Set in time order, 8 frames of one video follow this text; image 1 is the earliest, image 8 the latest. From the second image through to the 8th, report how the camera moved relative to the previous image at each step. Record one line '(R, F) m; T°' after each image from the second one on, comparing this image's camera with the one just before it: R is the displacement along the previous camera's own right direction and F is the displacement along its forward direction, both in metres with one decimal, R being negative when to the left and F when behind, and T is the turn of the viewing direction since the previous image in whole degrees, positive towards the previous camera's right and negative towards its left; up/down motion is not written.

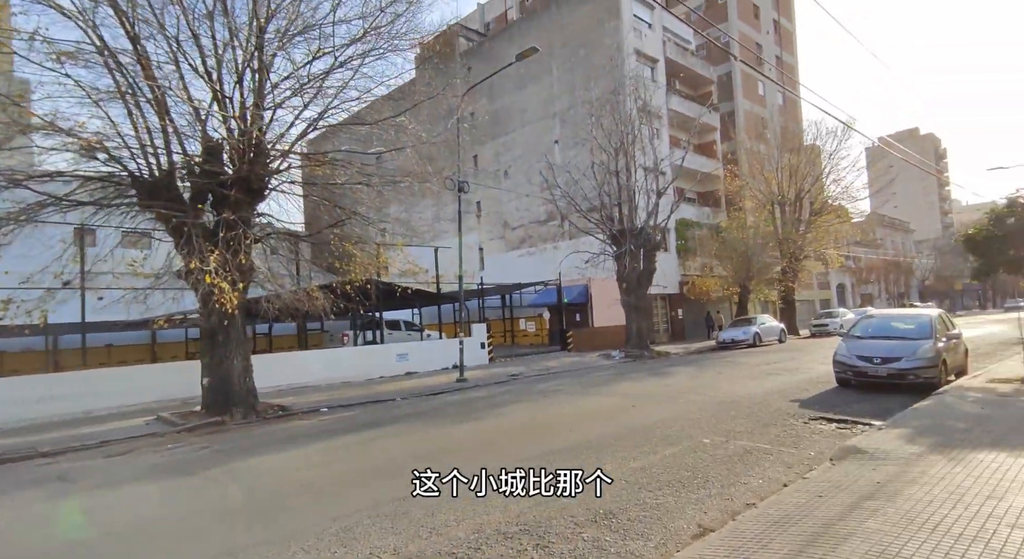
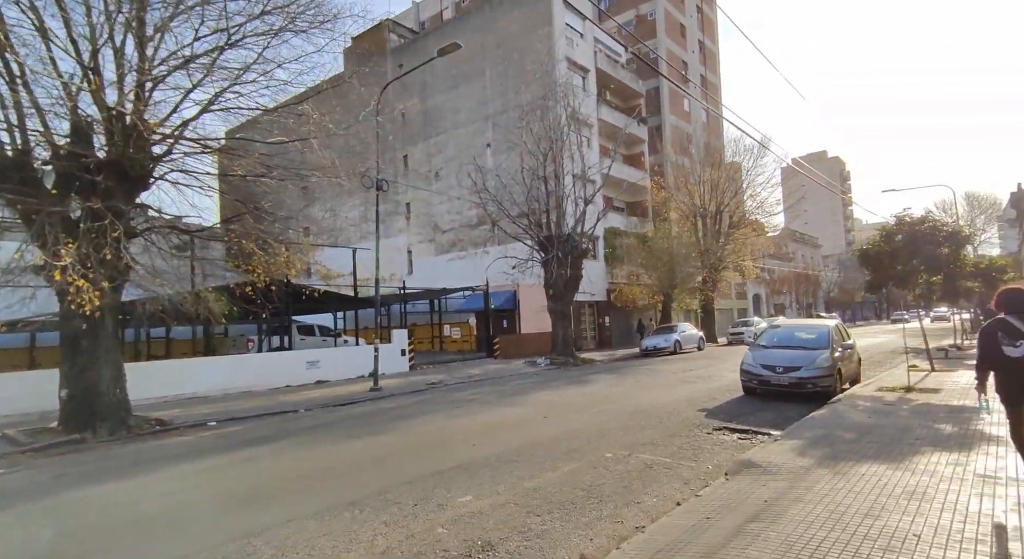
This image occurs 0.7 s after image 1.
(+0.4, +0.4) m; +7°
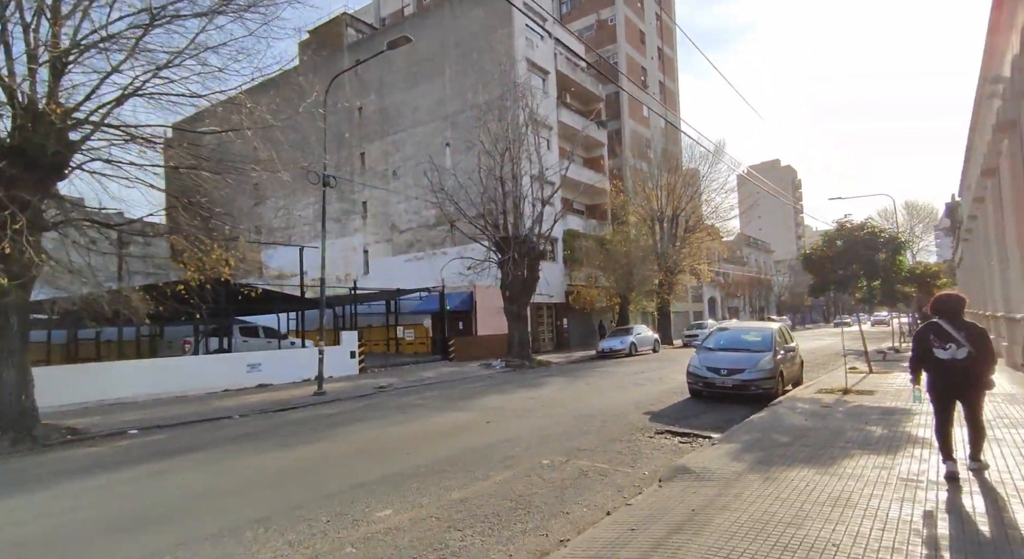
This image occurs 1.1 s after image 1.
(+0.3, +0.2) m; +4°
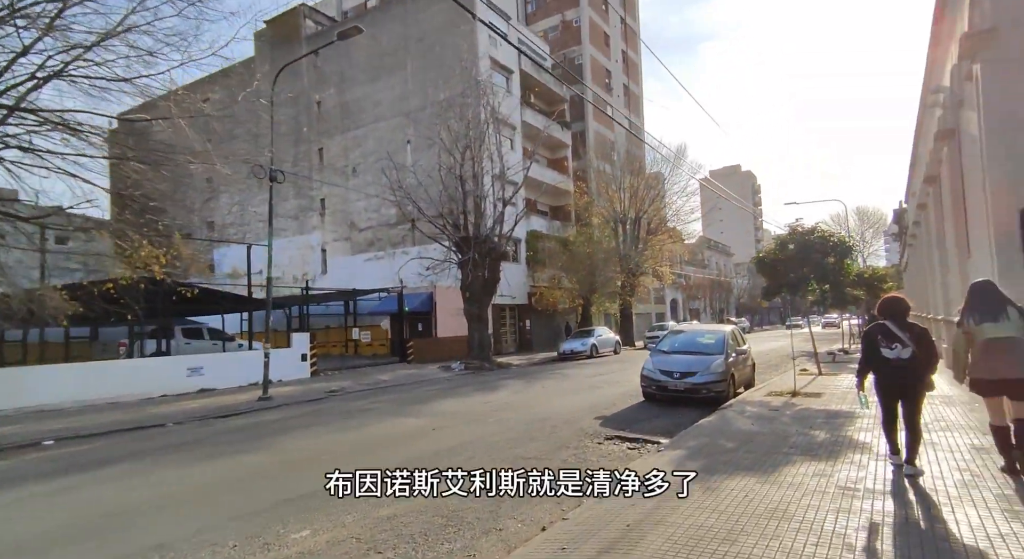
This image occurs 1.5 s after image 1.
(+0.3, +0.3) m; +3°
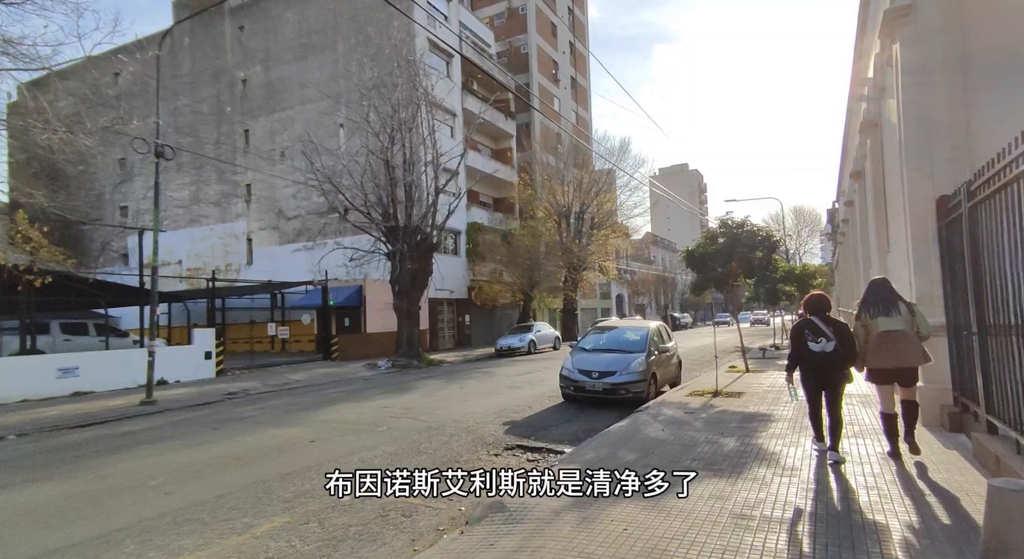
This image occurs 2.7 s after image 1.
(+0.9, +1.0) m; +5°
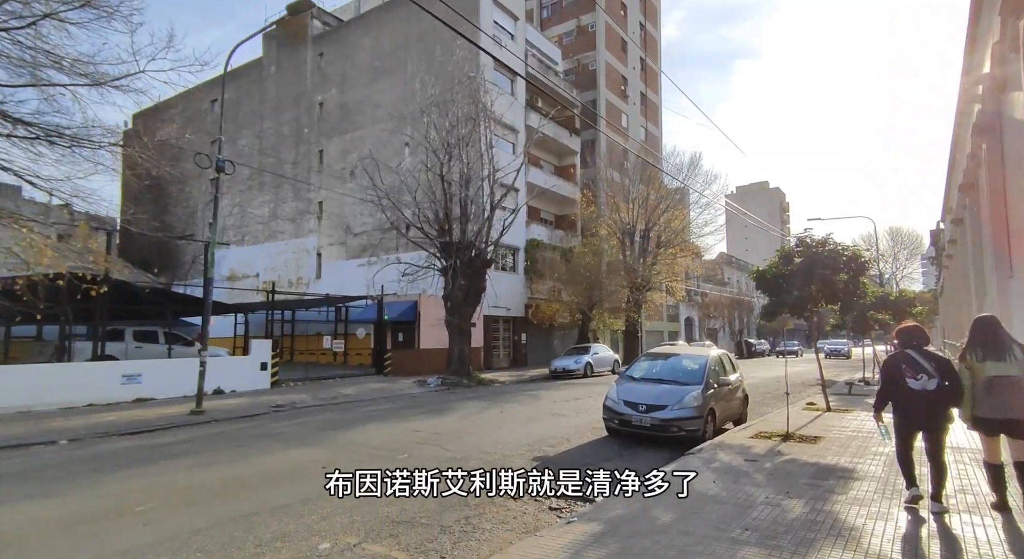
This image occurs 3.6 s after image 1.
(+0.5, +0.8) m; -7°
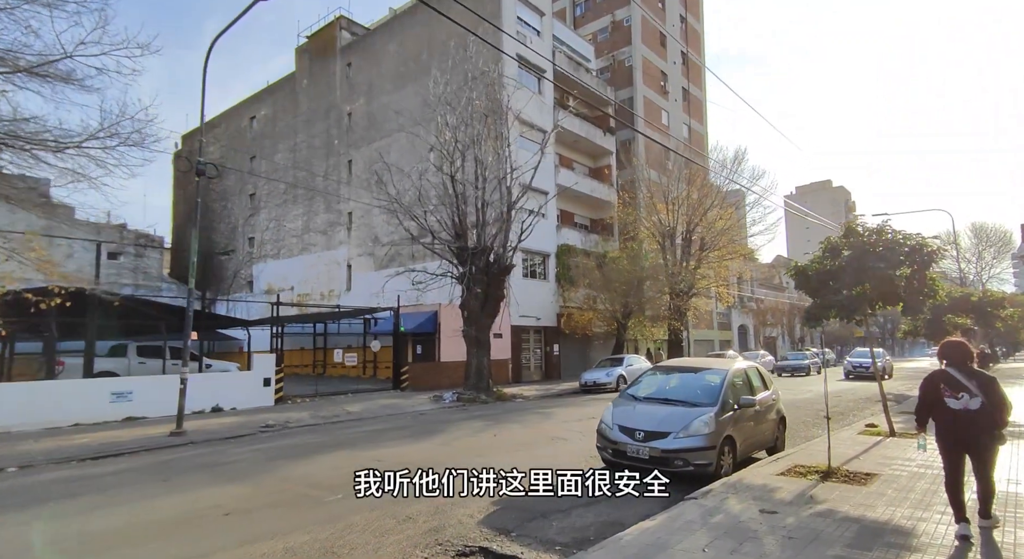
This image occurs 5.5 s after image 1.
(+1.3, +1.6) m; -5°
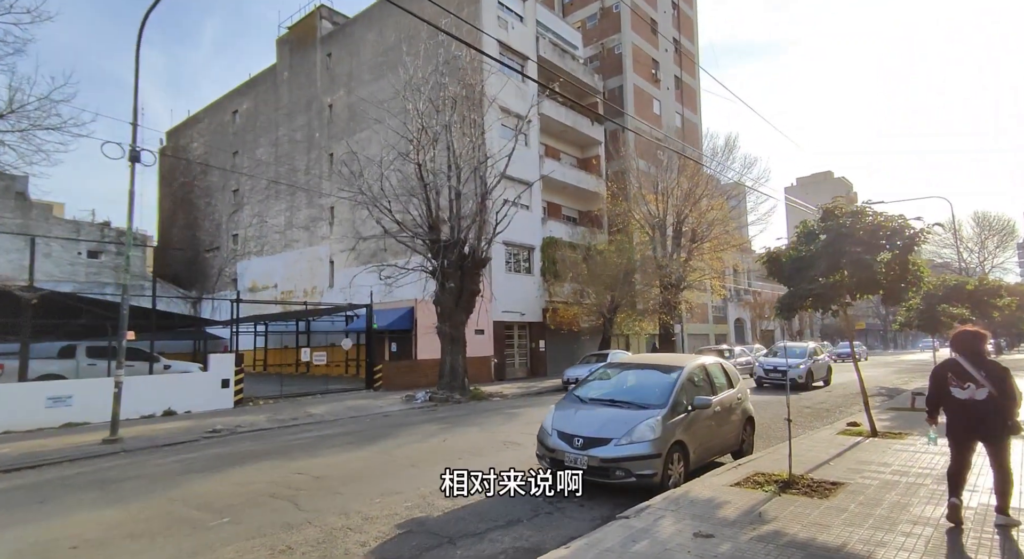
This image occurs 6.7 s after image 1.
(+1.0, +0.9) m; 0°
